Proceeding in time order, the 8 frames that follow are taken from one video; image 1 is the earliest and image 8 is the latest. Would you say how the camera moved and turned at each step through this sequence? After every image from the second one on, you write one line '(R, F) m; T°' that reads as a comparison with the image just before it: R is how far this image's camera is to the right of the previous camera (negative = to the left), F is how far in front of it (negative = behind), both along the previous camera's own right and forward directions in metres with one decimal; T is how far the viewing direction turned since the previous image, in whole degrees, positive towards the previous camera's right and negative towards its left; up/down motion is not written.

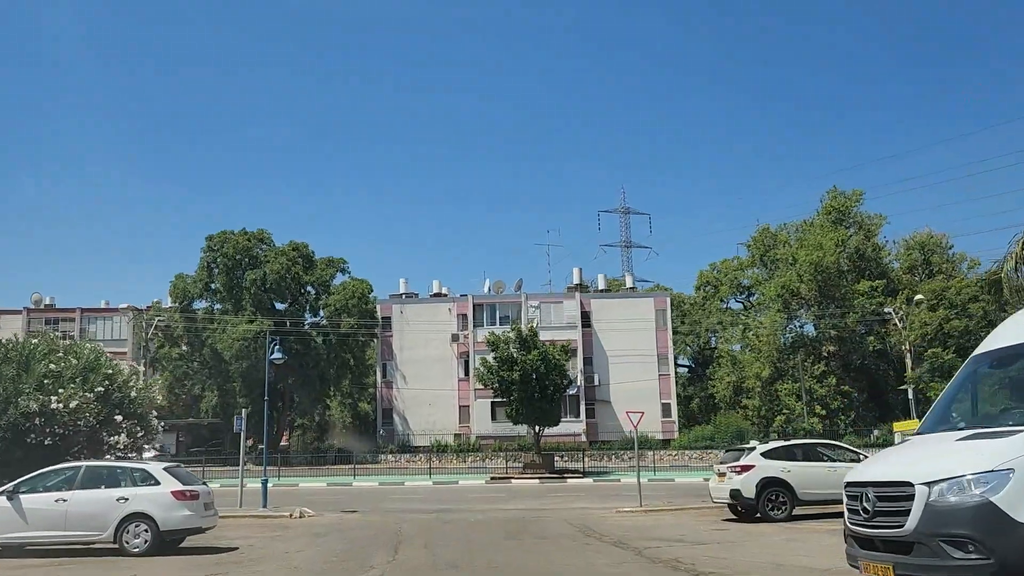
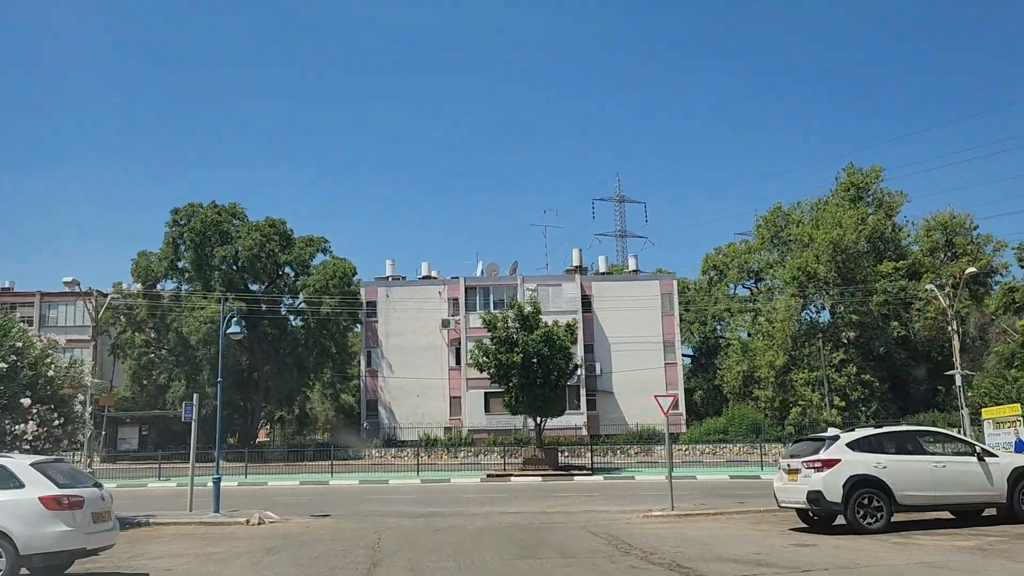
(-0.4, +3.9) m; +1°
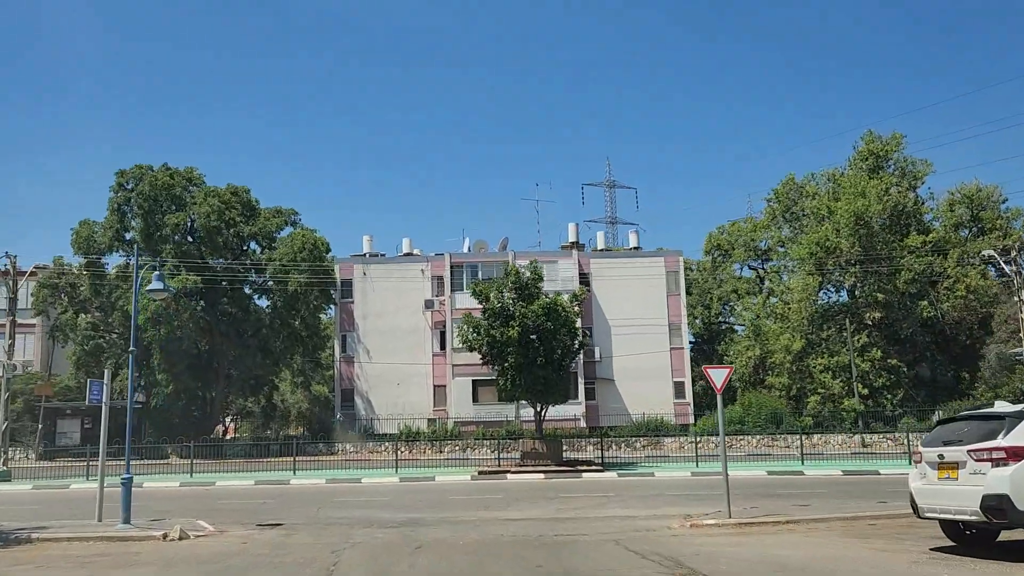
(-0.4, +4.4) m; +1°
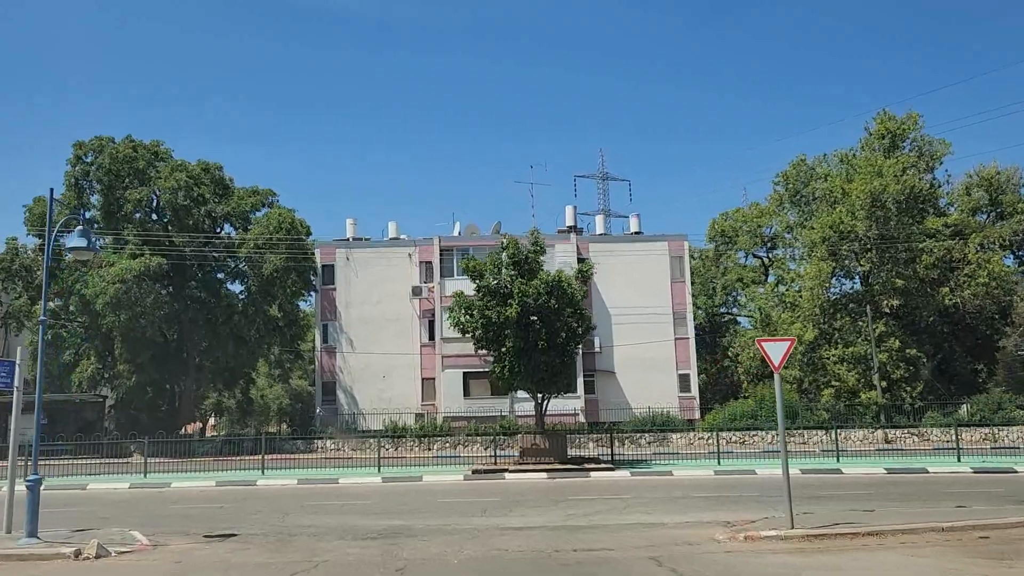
(-0.2, +2.8) m; +1°
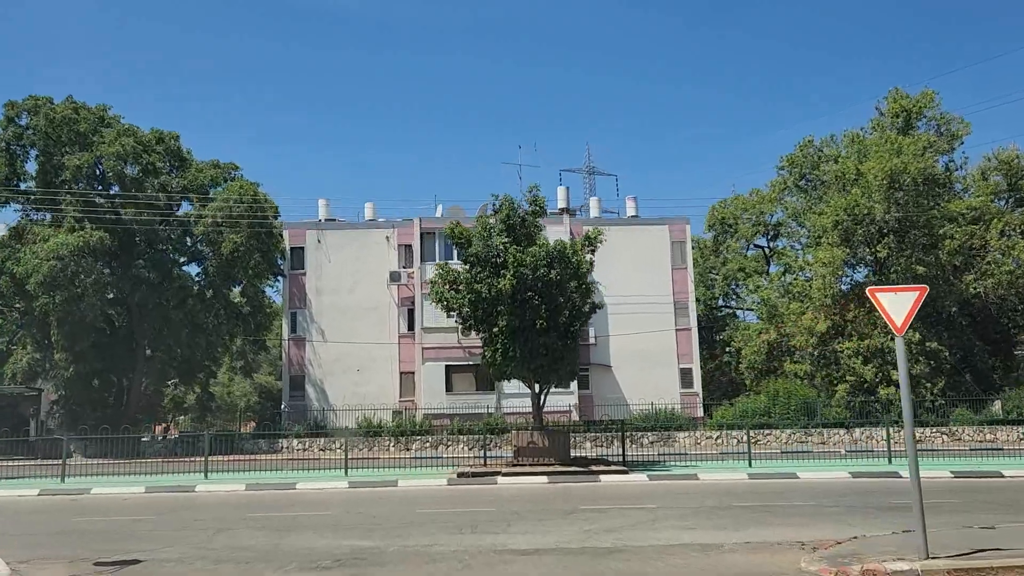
(-0.3, +3.4) m; +1°
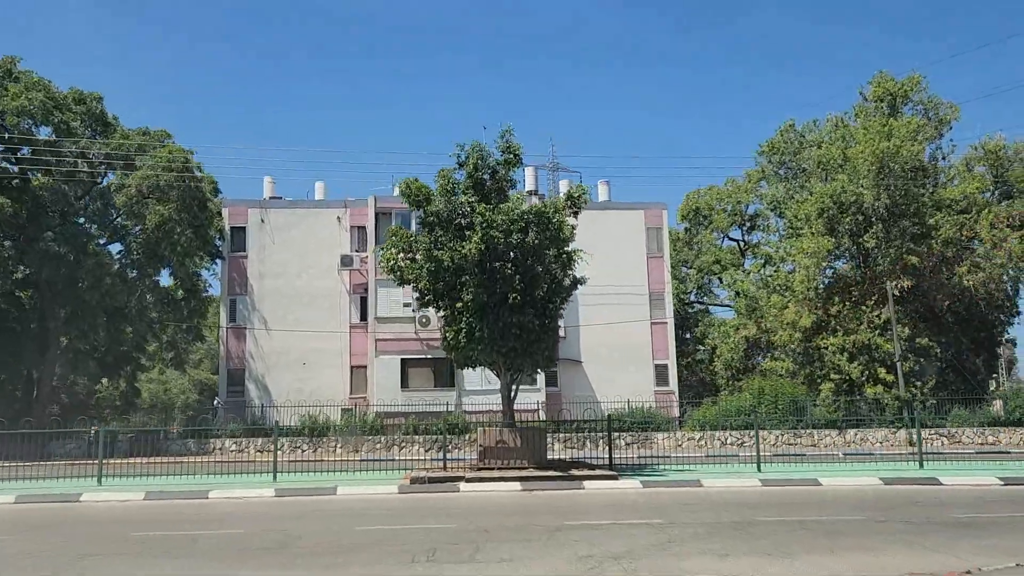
(-0.2, +3.0) m; +3°
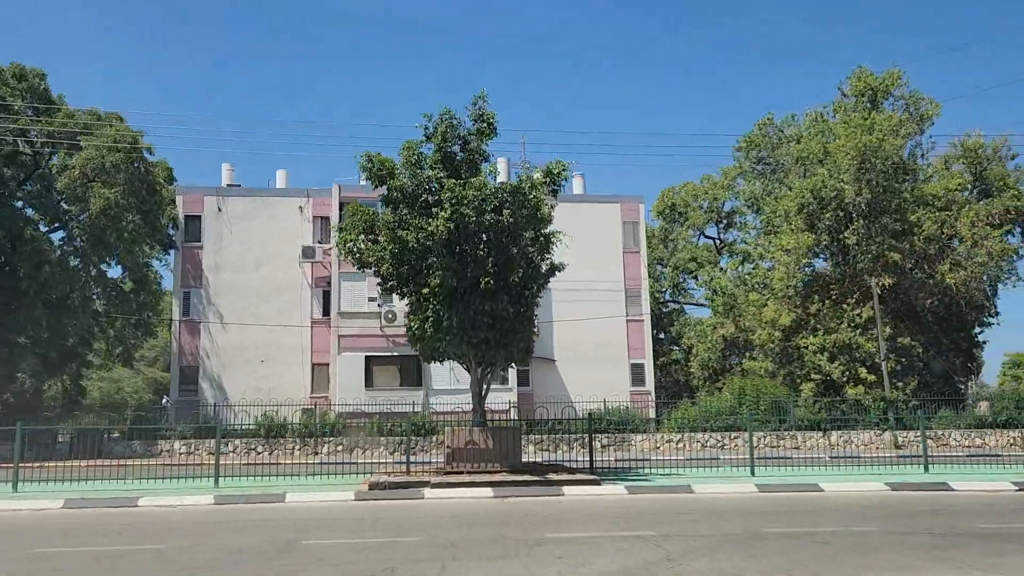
(0.0, +1.4) m; +2°
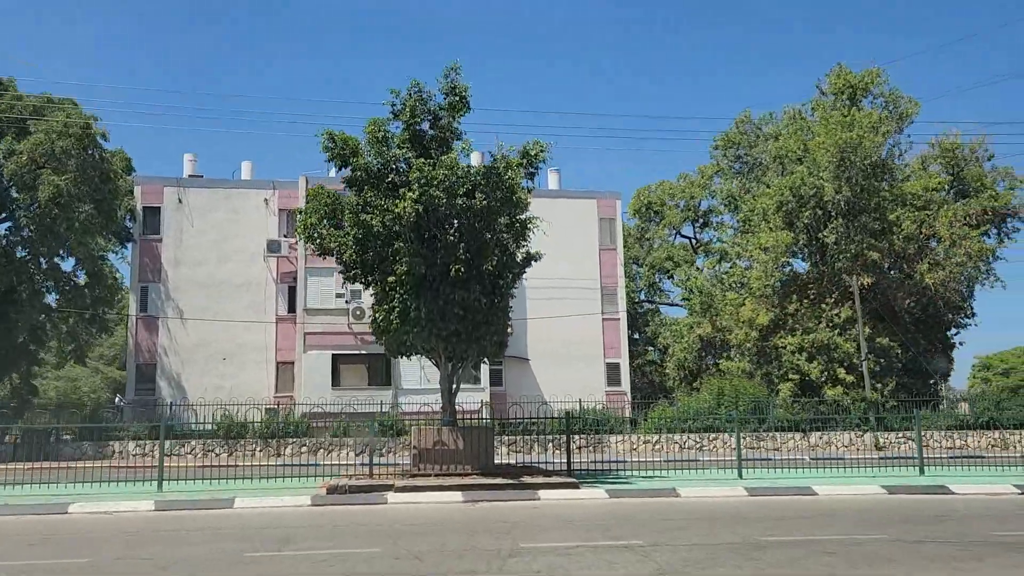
(0.0, +1.0) m; +2°
